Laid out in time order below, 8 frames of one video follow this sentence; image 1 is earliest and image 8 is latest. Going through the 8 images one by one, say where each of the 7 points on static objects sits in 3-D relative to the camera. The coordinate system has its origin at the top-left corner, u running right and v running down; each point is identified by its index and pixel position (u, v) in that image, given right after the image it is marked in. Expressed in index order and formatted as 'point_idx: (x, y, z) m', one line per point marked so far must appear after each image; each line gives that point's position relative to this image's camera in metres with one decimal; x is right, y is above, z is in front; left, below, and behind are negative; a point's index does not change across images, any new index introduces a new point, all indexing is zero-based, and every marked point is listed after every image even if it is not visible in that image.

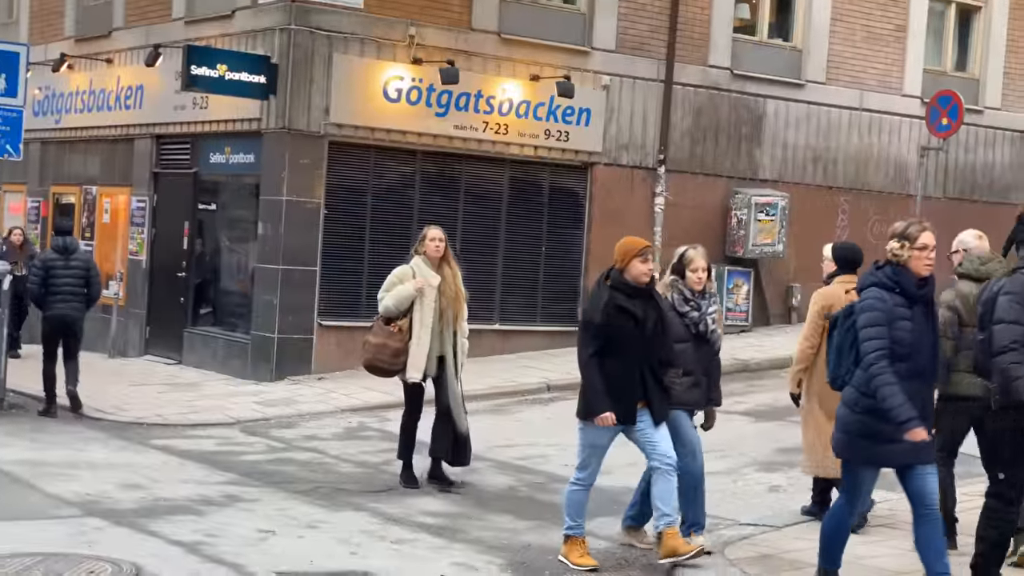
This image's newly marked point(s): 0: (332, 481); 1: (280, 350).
0: (-1.4, -1.5, +9.7) m
1: (-2.7, -0.7, +14.4) m
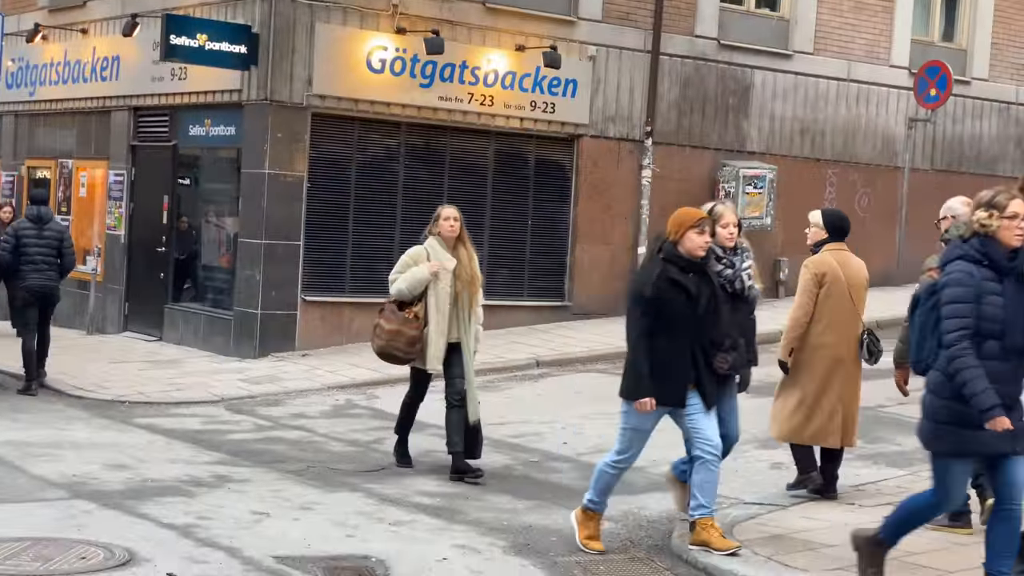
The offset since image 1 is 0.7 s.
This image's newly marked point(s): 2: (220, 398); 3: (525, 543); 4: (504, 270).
0: (-1.4, -1.3, +9.4) m
1: (-2.8, -0.4, +14.2) m
2: (-2.9, -1.1, +12.4) m
3: (+0.1, -1.4, +6.9) m
4: (-0.1, +0.2, +15.8) m
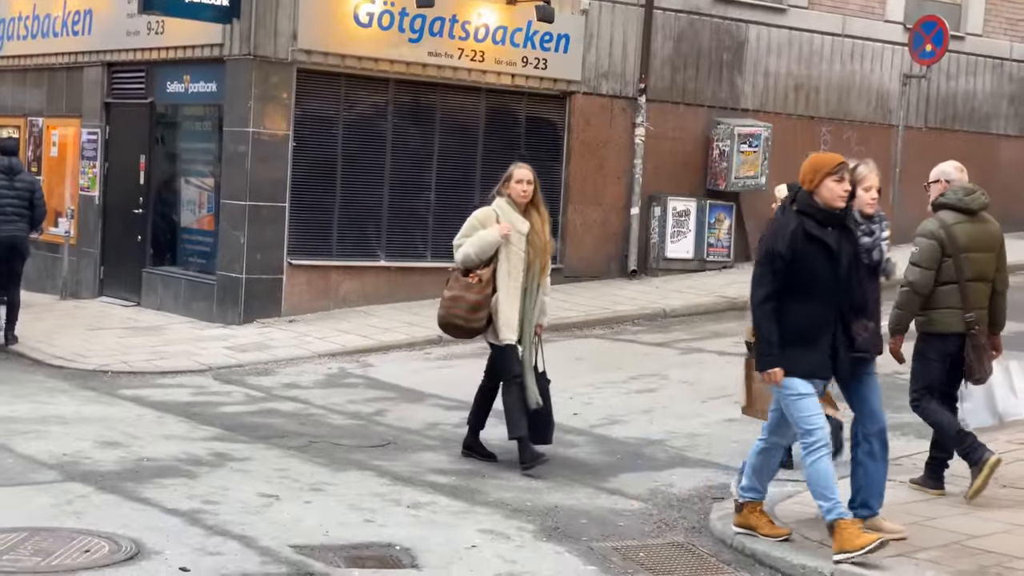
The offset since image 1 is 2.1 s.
0: (-1.3, -1.1, +9.0) m
1: (-2.9, 0.0, +13.7) m
2: (-2.9, -0.7, +11.9) m
3: (+0.2, -1.2, +6.5) m
4: (-0.2, +0.7, +15.4) m
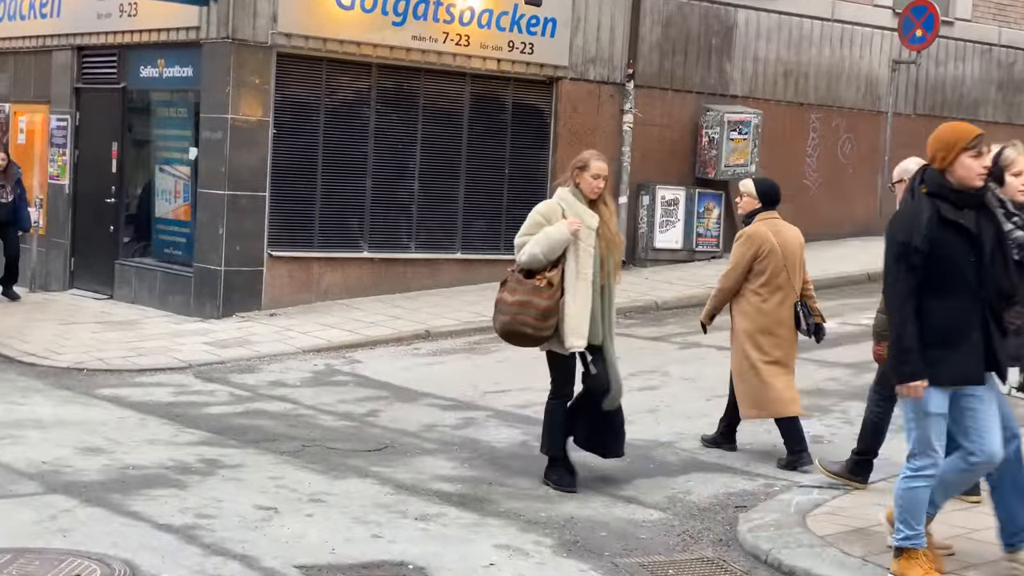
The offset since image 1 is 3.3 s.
0: (-1.3, -1.0, +8.6) m
1: (-3.0, 0.0, +13.2) m
2: (-2.9, -0.7, +11.4) m
3: (+0.3, -1.2, +6.2) m
4: (-0.4, +0.8, +15.0) m
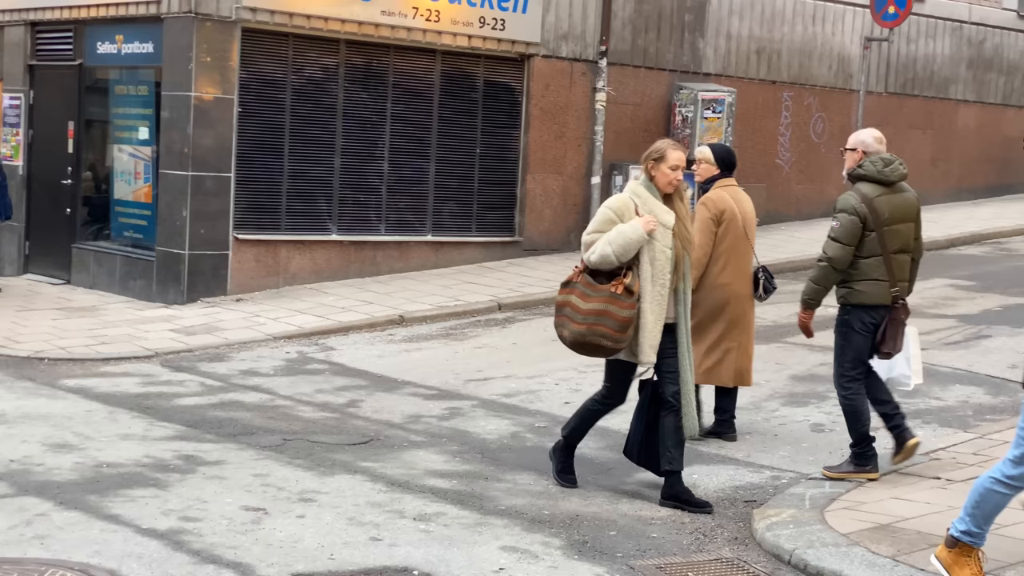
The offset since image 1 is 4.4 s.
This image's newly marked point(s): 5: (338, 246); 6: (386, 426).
0: (-1.4, -0.9, +8.2) m
1: (-3.2, +0.2, +12.8) m
2: (-3.1, -0.6, +11.0) m
3: (+0.3, -1.2, +5.9) m
4: (-0.7, +1.0, +14.6) m
5: (-1.9, +0.5, +13.8) m
6: (-0.8, -0.9, +8.4) m
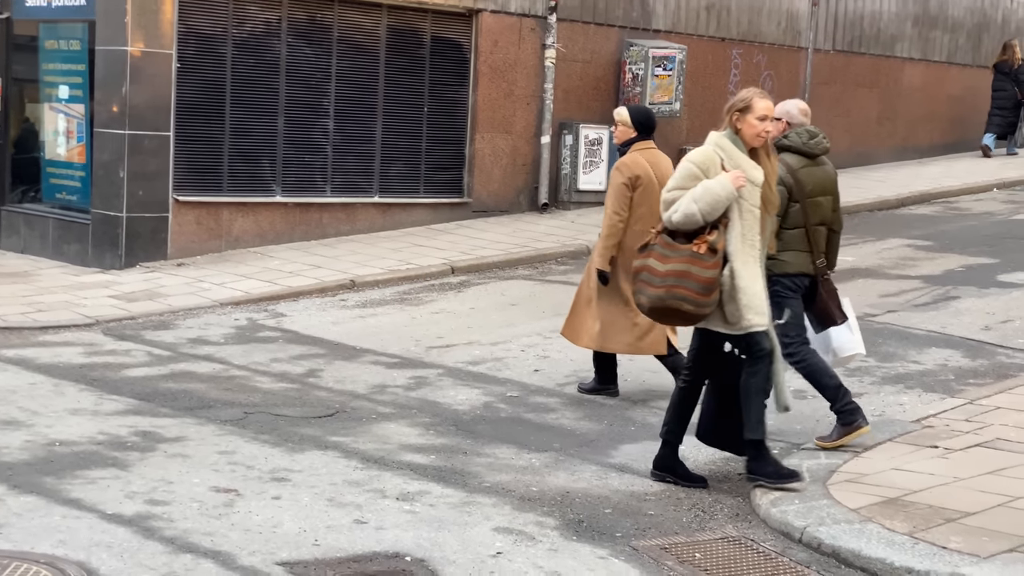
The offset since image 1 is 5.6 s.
0: (-1.6, -0.7, +7.9) m
1: (-3.7, +0.5, +12.2) m
2: (-3.5, -0.3, +10.5) m
3: (+0.3, -1.0, +5.6) m
4: (-1.3, +1.4, +14.2) m
5: (-2.4, +0.8, +13.3) m
6: (-1.0, -0.7, +8.0) m
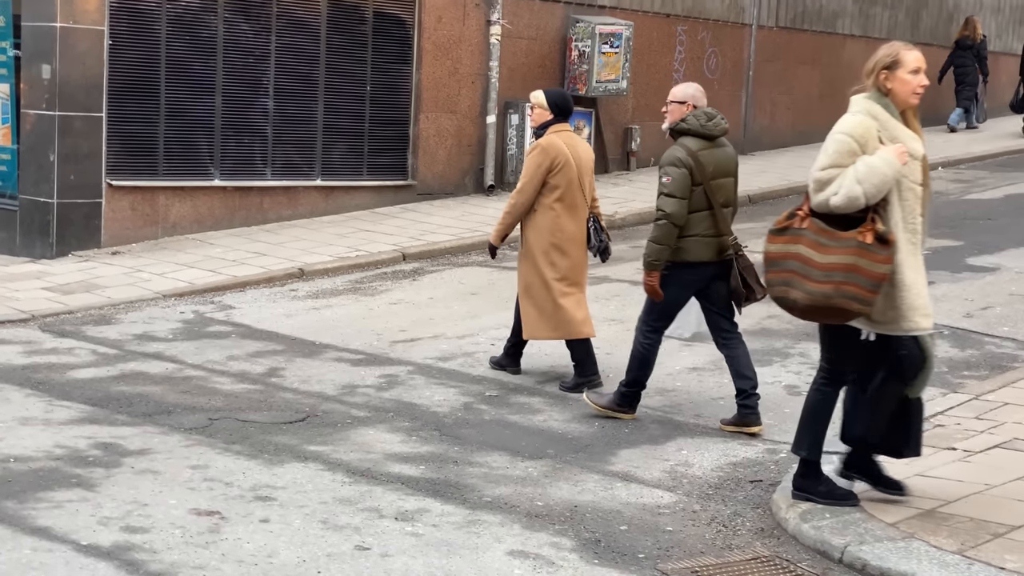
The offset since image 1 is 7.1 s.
0: (-1.7, -0.7, +7.4) m
1: (-4.1, +0.6, +11.5) m
2: (-3.8, -0.2, +9.9) m
3: (+0.3, -1.0, +5.2) m
4: (-1.9, +1.6, +13.7) m
5: (-2.9, +1.0, +12.7) m
6: (-1.2, -0.7, +7.6) m
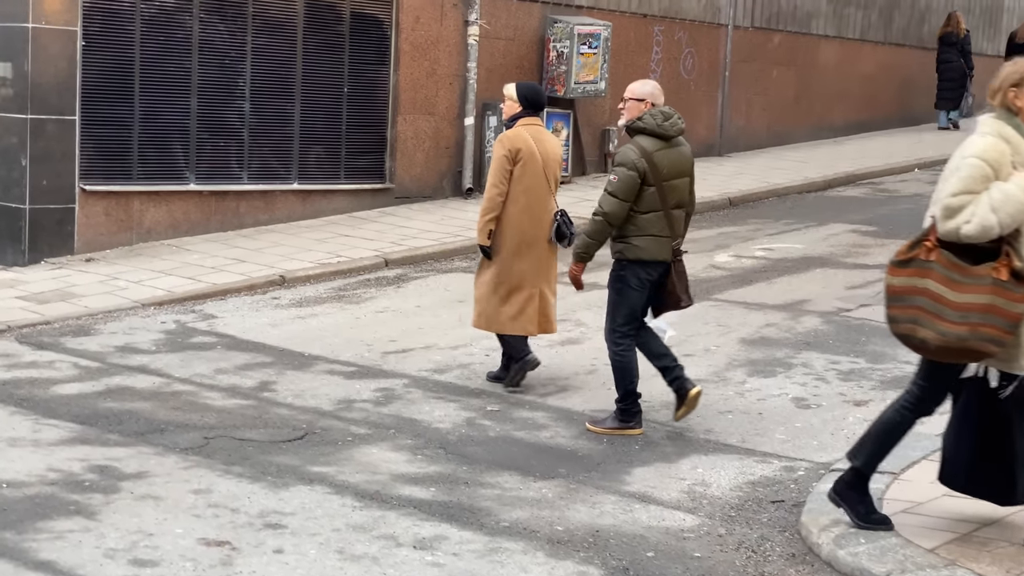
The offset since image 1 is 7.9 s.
0: (-1.6, -0.8, +7.1) m
1: (-4.2, +0.6, +11.2) m
2: (-3.8, -0.3, +9.5) m
3: (+0.4, -1.1, +5.1) m
4: (-2.1, +1.5, +13.4) m
5: (-3.1, +0.9, +12.4) m
6: (-1.1, -0.7, +7.4) m
